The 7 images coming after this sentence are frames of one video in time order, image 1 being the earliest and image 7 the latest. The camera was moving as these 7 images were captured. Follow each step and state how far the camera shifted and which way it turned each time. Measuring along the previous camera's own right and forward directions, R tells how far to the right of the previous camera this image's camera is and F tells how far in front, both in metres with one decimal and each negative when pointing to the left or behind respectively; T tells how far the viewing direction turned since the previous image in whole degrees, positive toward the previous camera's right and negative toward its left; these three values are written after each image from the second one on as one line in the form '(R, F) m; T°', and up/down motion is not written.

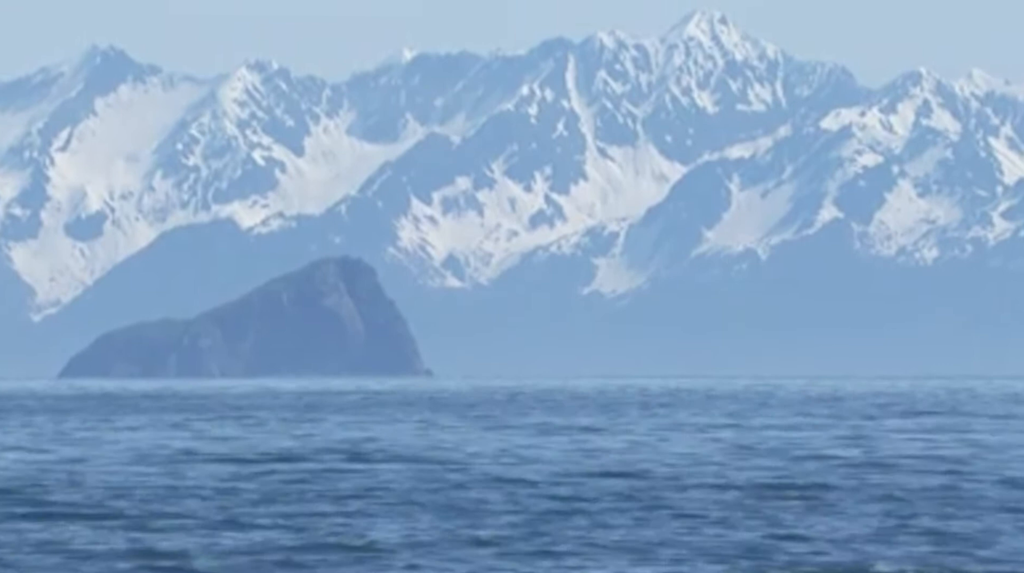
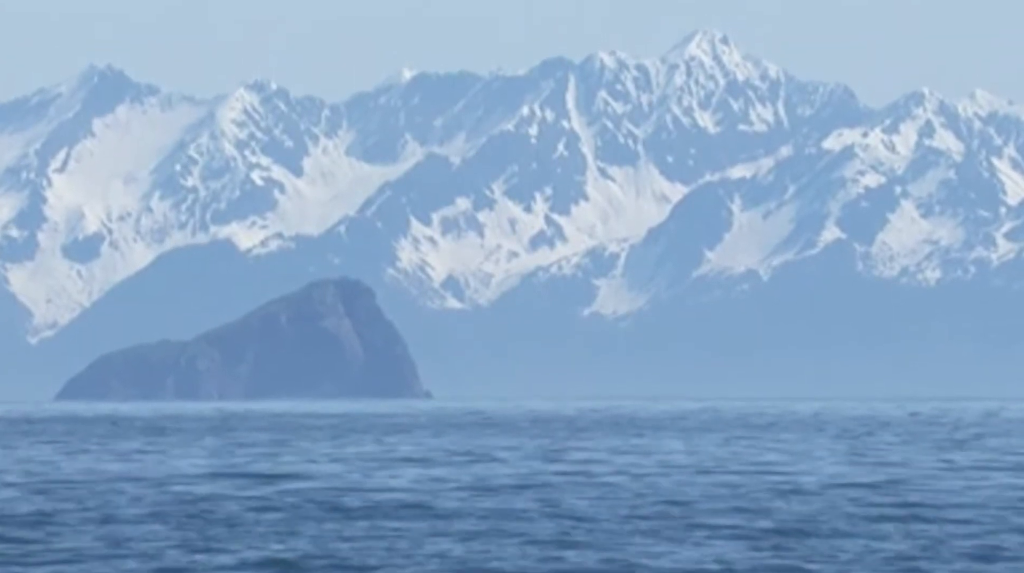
(+0.5, +8.0) m; 0°
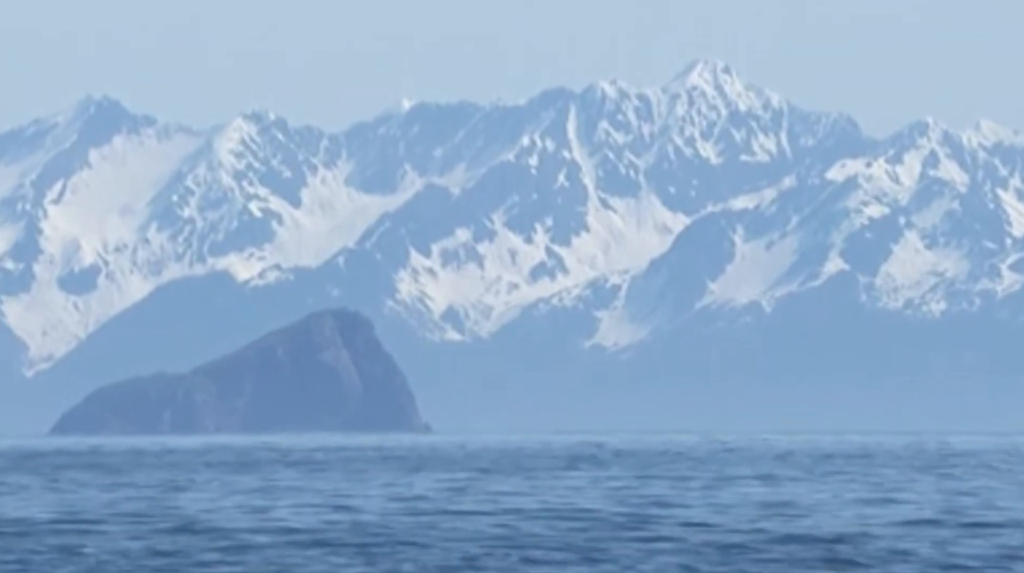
(+0.6, +11.7) m; 0°
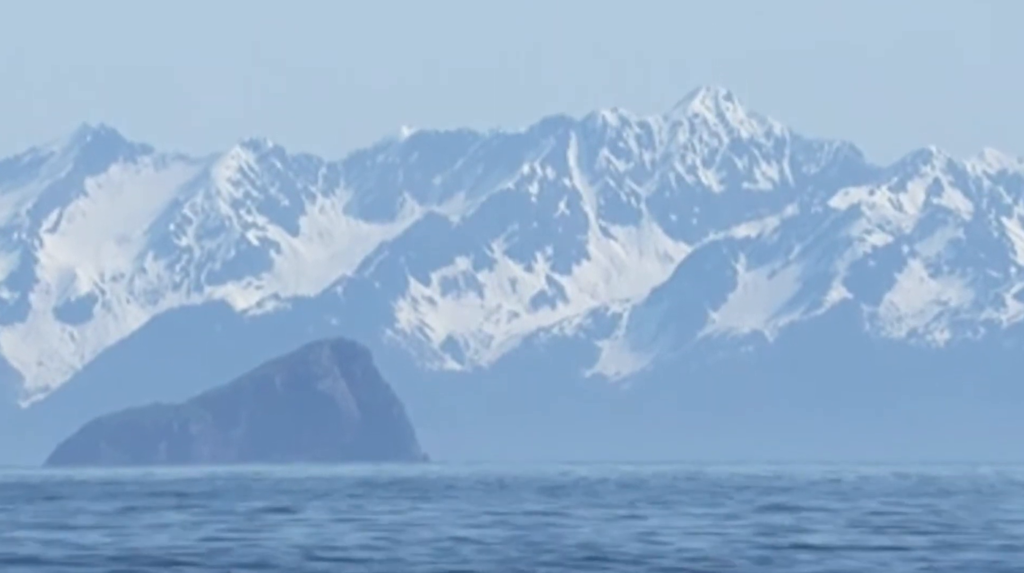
(+0.2, +10.8) m; 0°
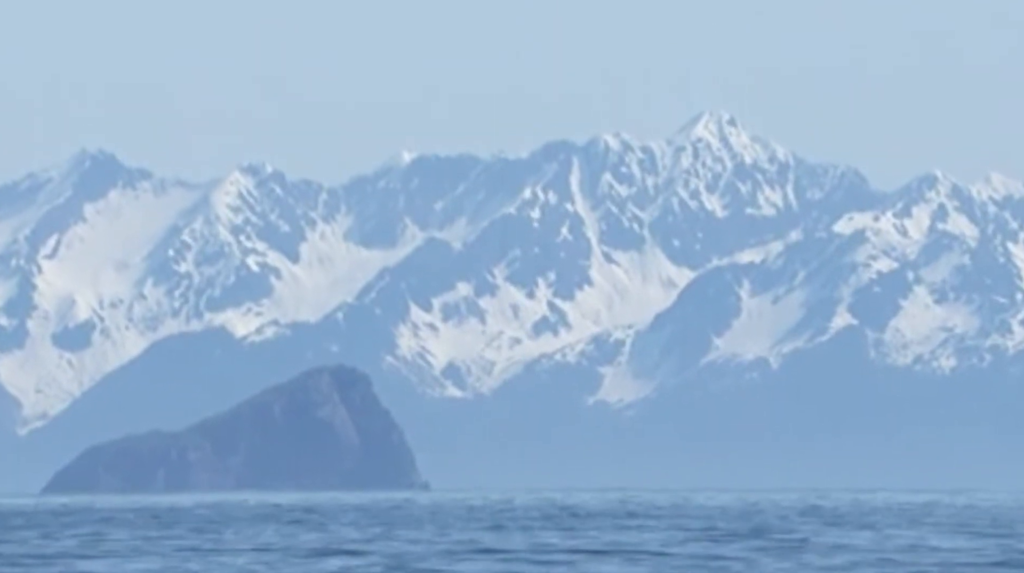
(+0.9, +9.3) m; 0°
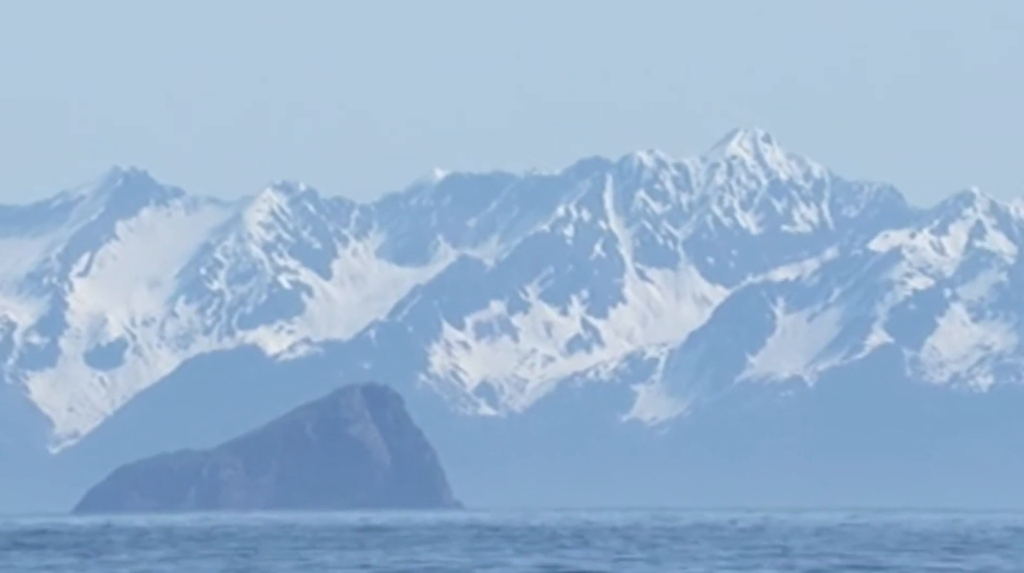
(+3.9, +6.4) m; -1°
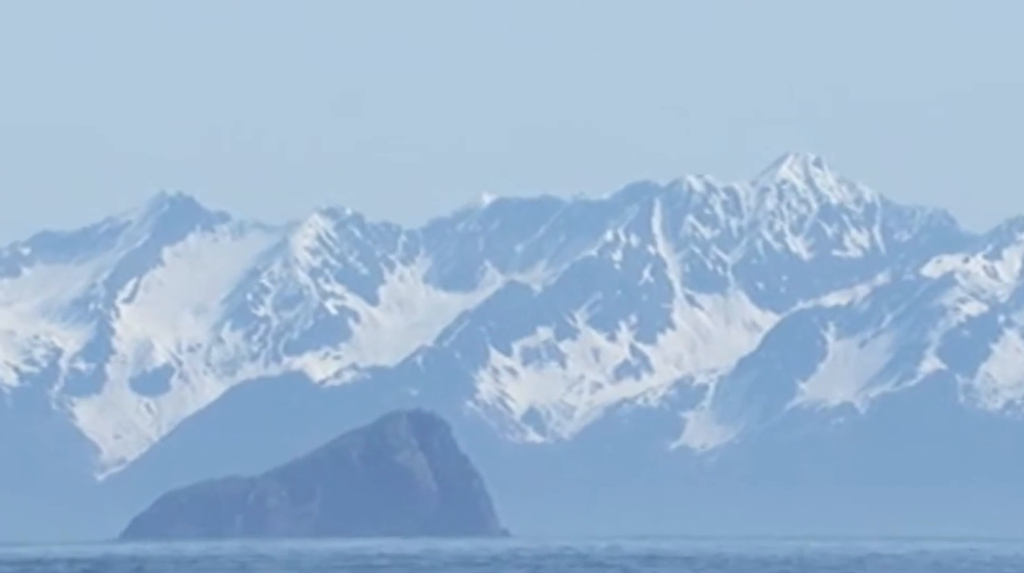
(+4.4, +9.5) m; -1°
